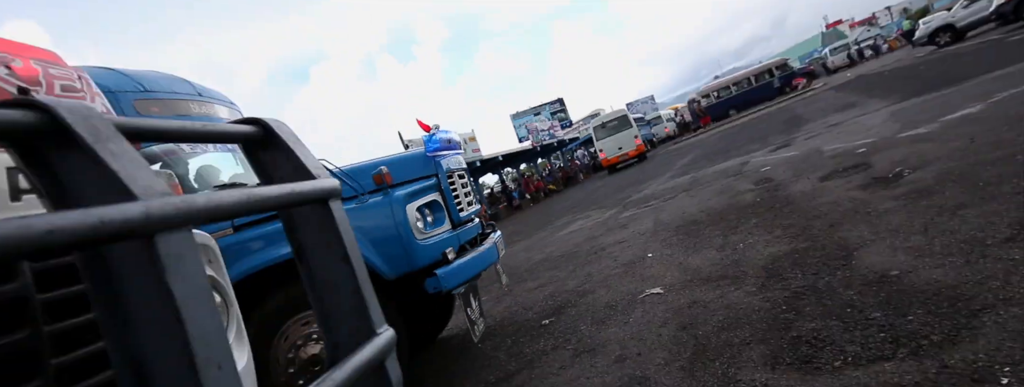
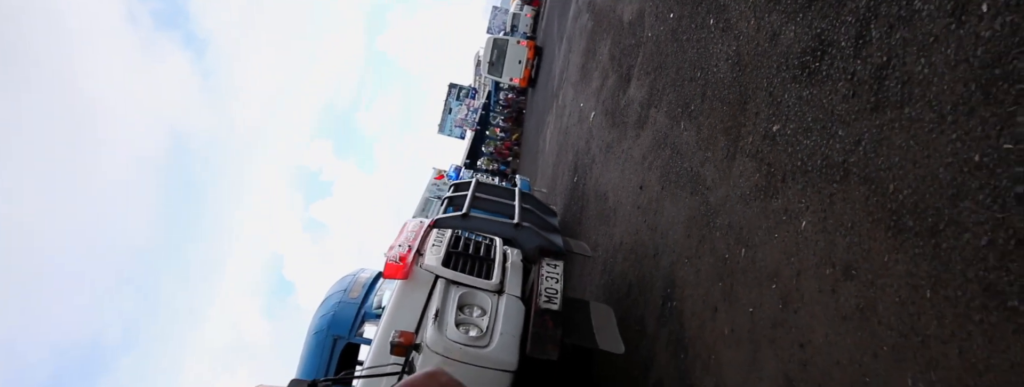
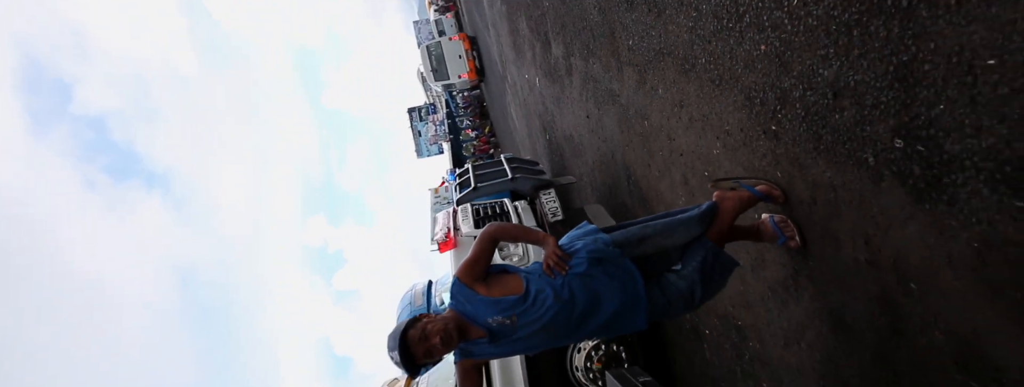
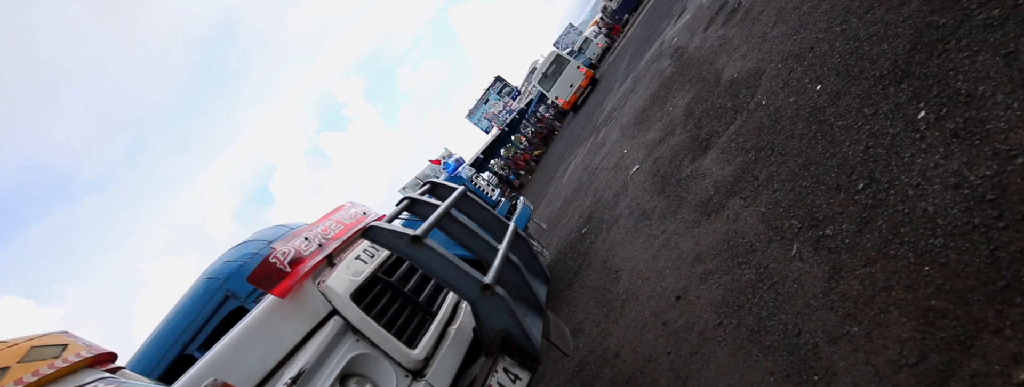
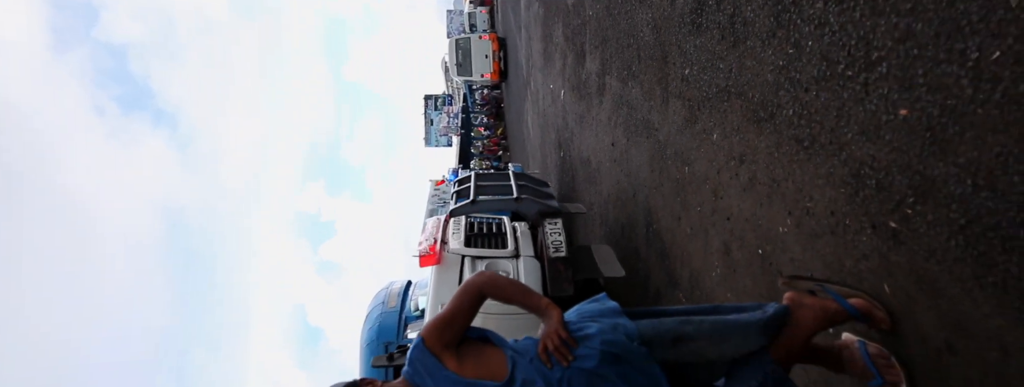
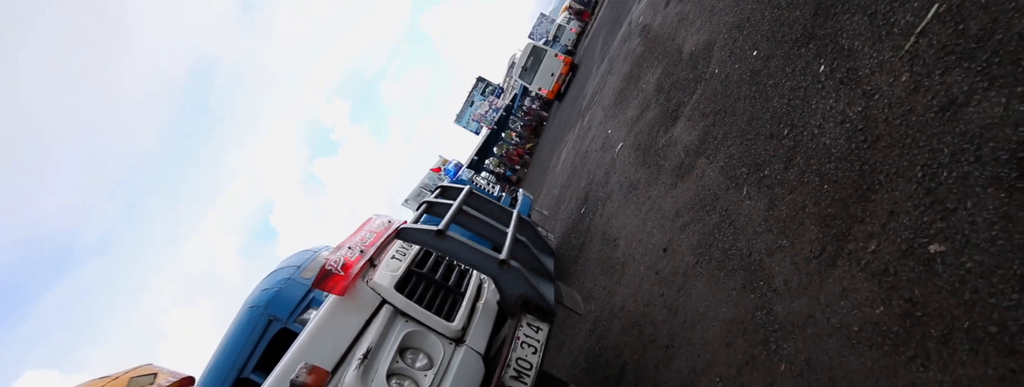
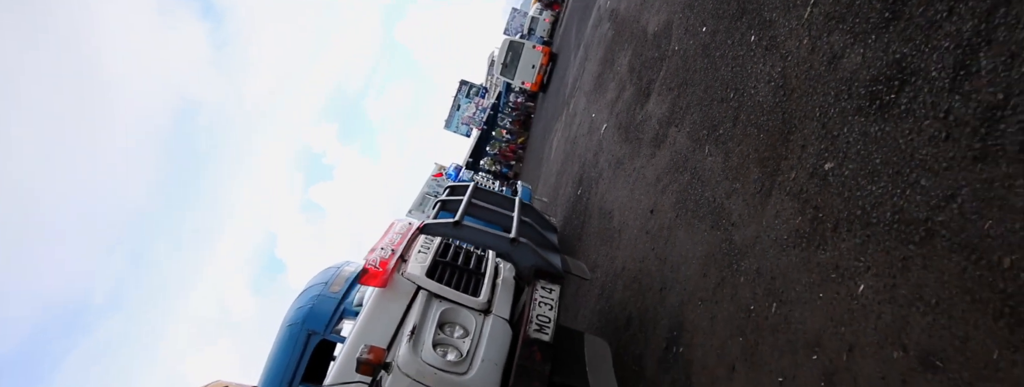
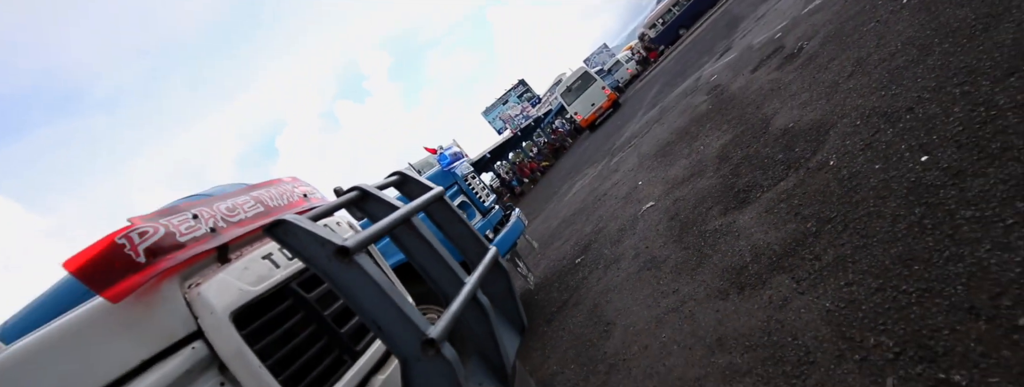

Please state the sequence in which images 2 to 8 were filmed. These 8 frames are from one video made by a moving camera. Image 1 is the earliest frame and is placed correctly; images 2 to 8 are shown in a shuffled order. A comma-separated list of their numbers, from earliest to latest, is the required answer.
8, 4, 6, 7, 2, 5, 3
